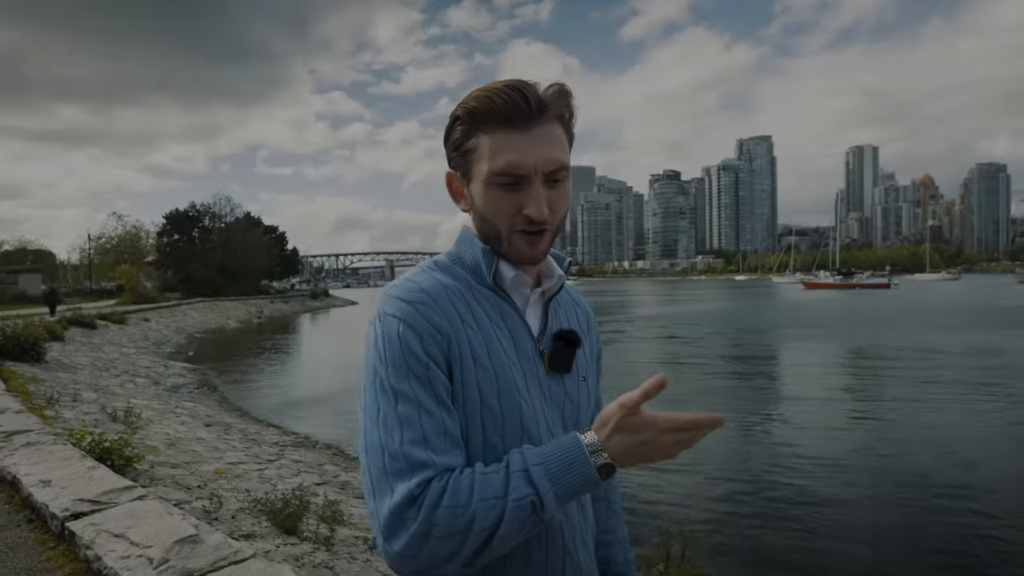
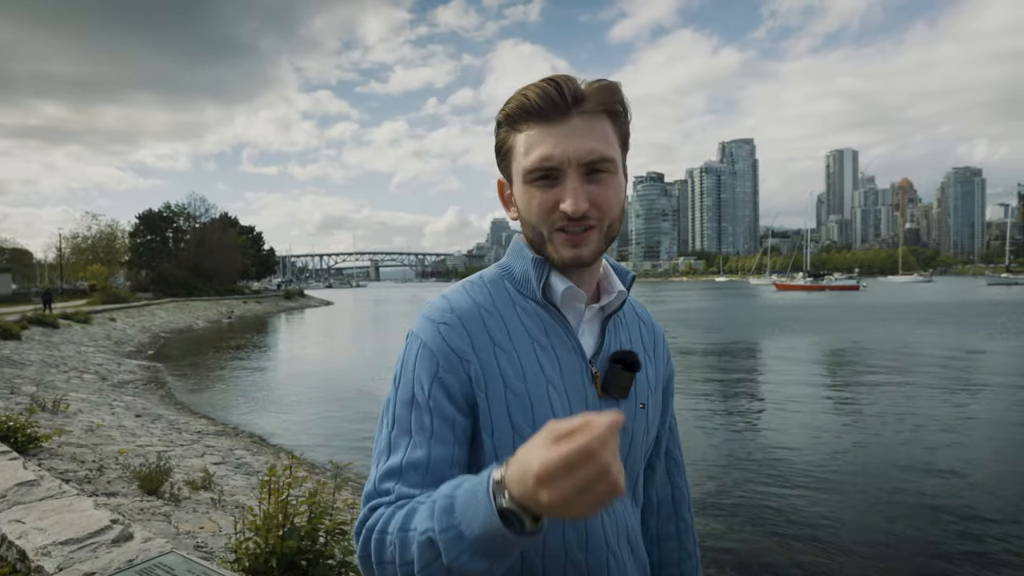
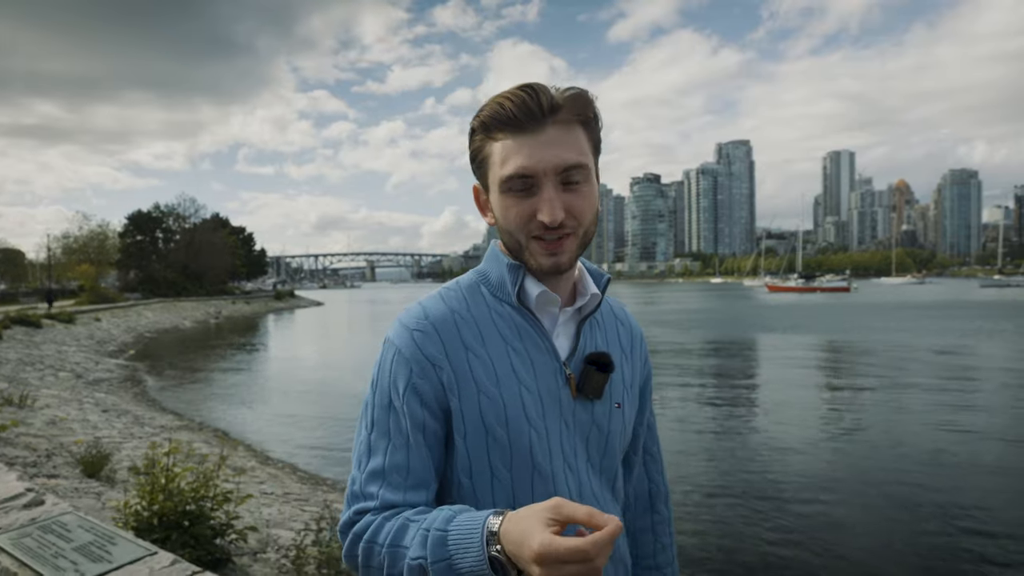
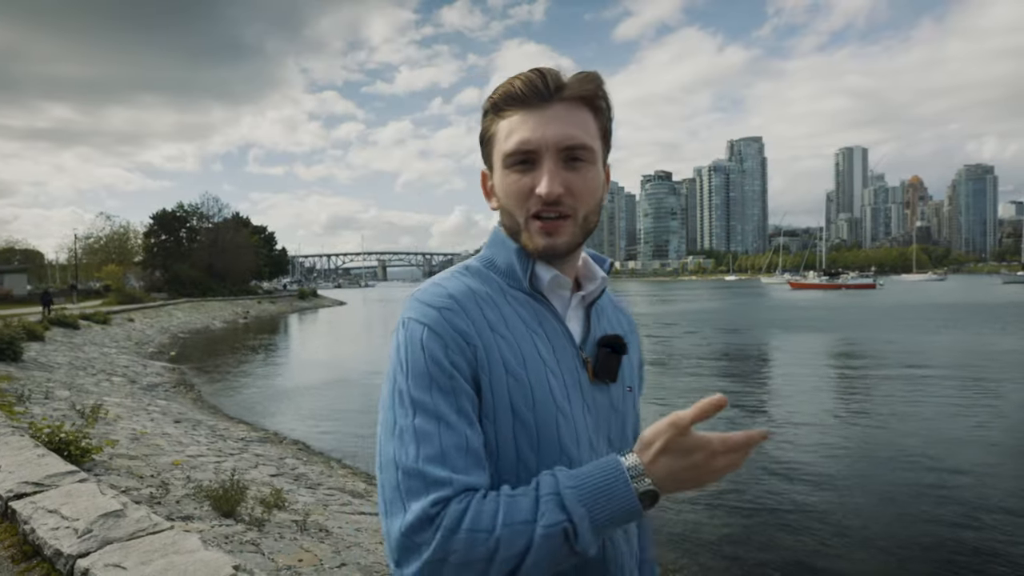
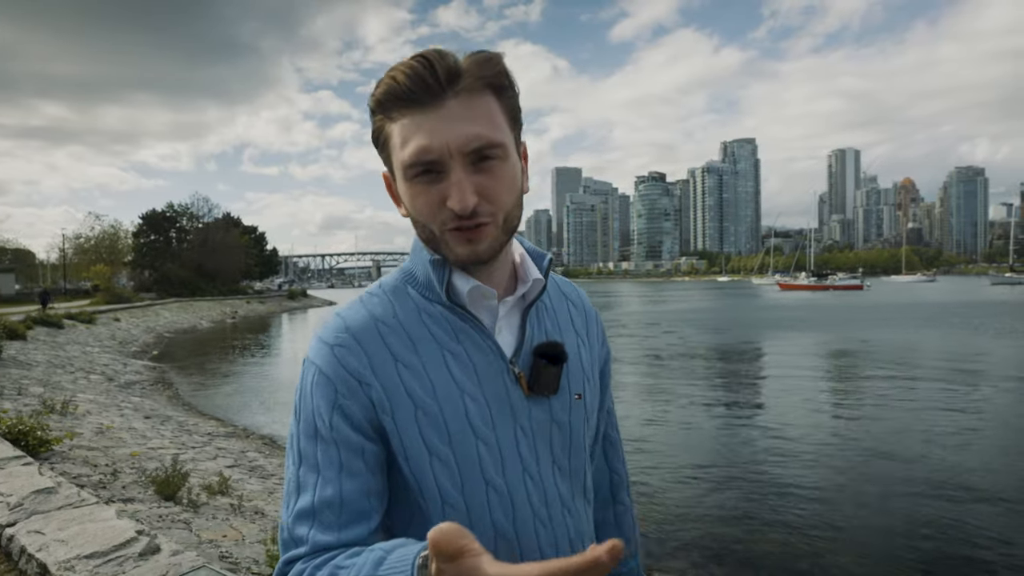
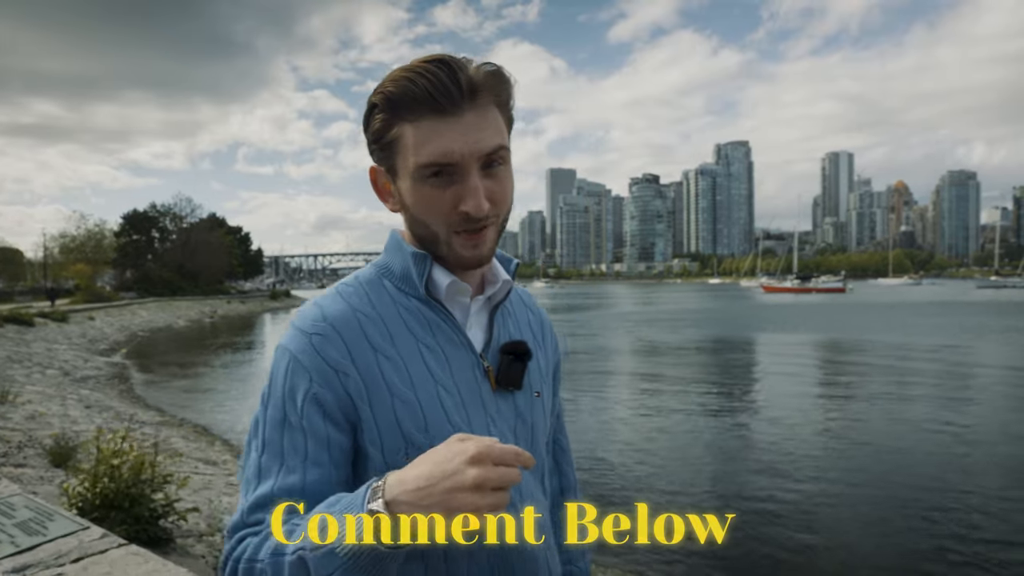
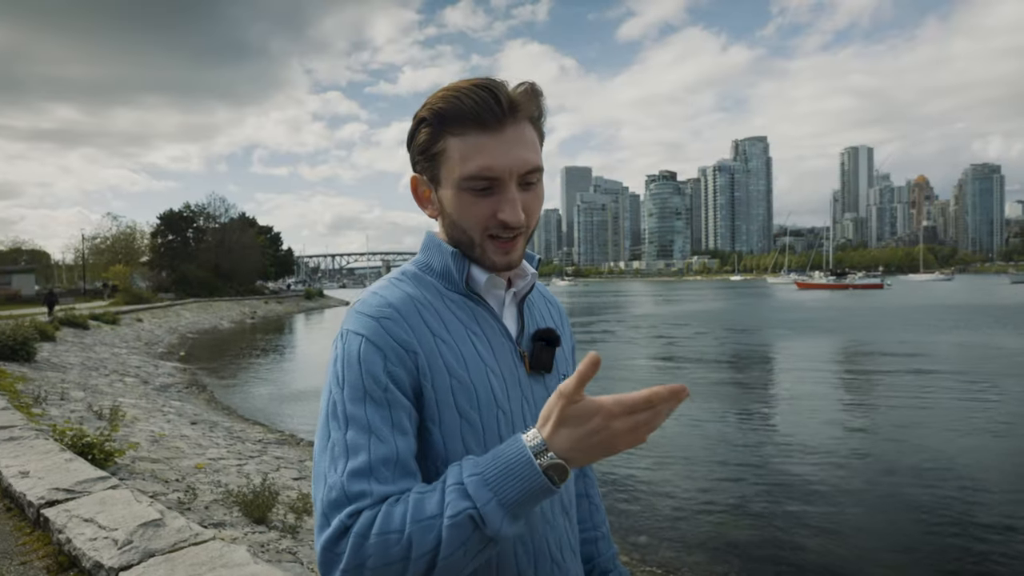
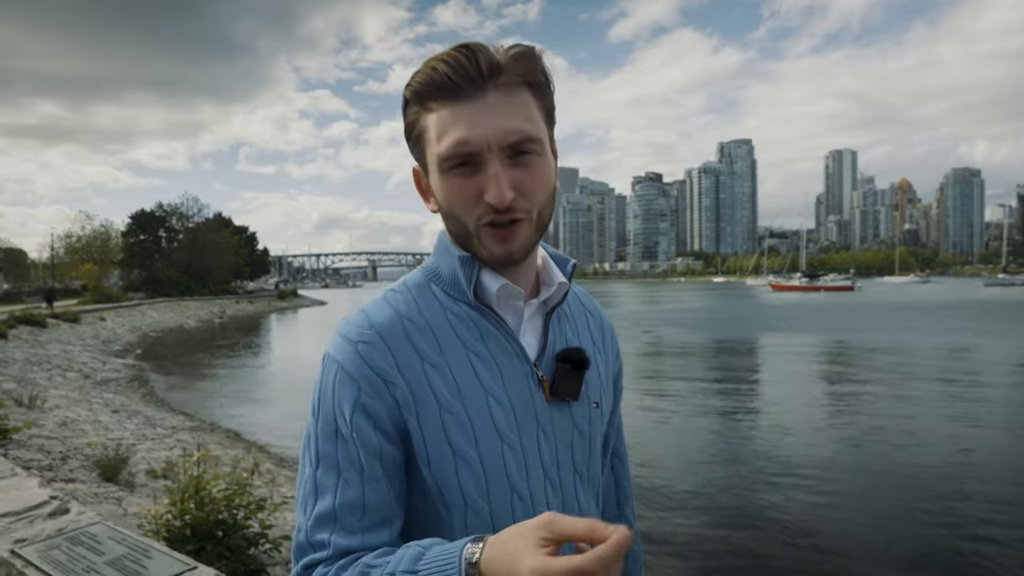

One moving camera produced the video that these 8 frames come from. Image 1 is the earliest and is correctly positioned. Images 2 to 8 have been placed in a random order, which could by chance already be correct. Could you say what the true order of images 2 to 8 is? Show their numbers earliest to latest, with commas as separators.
7, 4, 5, 2, 8, 3, 6
